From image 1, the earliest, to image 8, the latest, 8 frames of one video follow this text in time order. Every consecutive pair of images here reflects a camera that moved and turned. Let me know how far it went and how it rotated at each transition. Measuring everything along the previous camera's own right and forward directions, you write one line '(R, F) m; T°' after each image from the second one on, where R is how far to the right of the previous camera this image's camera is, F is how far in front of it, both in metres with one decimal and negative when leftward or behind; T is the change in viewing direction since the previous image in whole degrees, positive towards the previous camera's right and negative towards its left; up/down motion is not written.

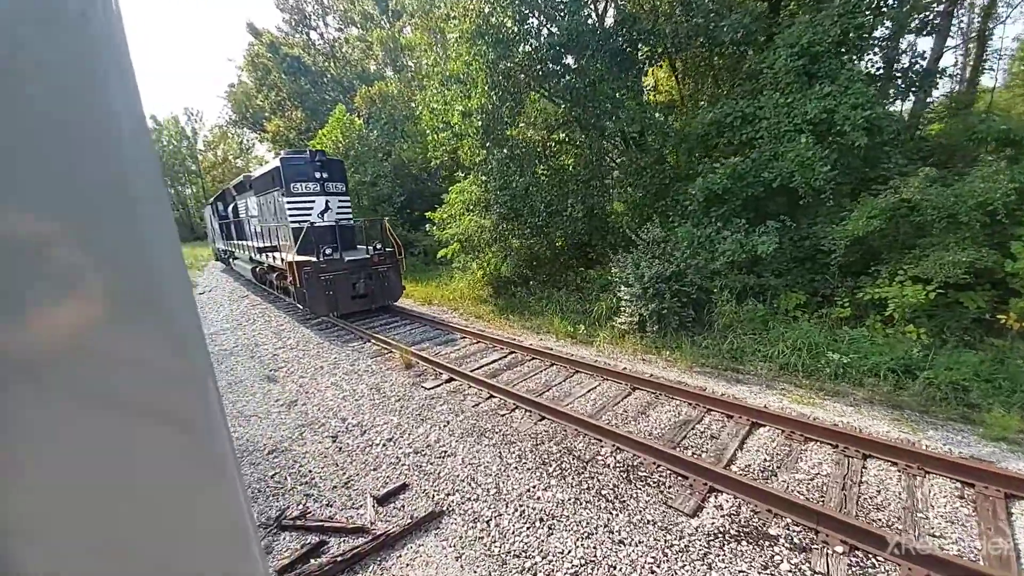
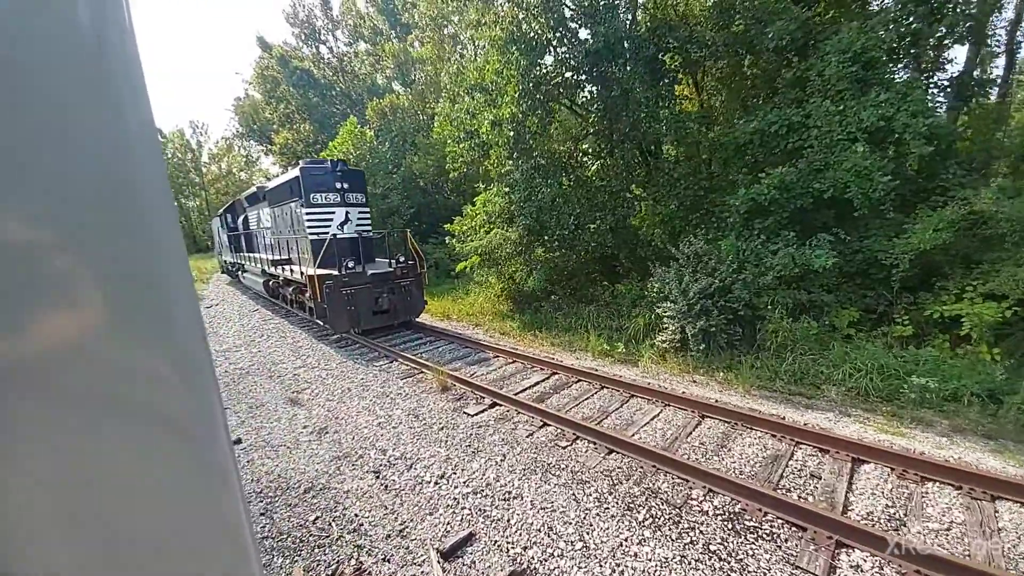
(-0.6, +0.4) m; 0°
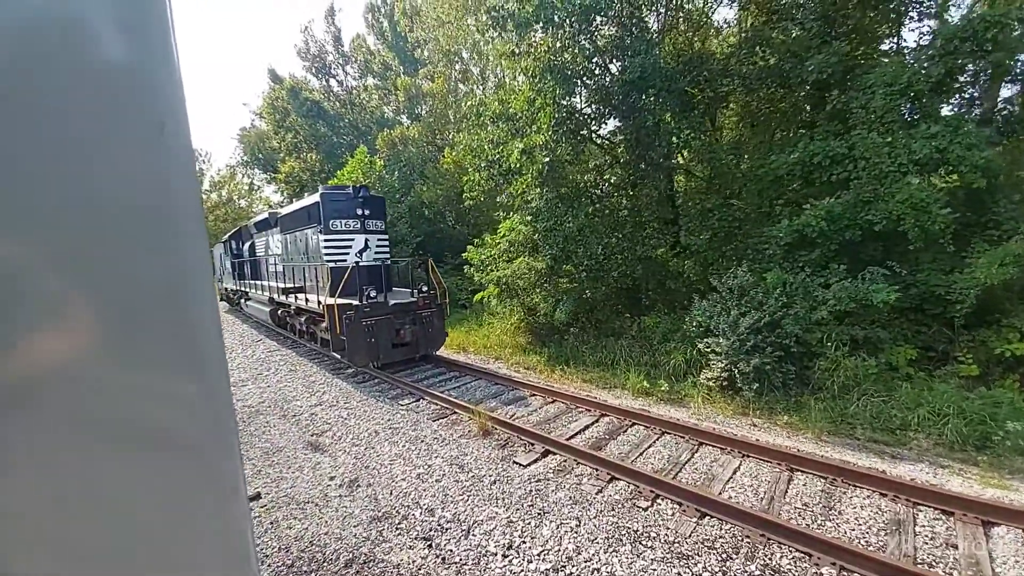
(-0.7, +0.4) m; +1°
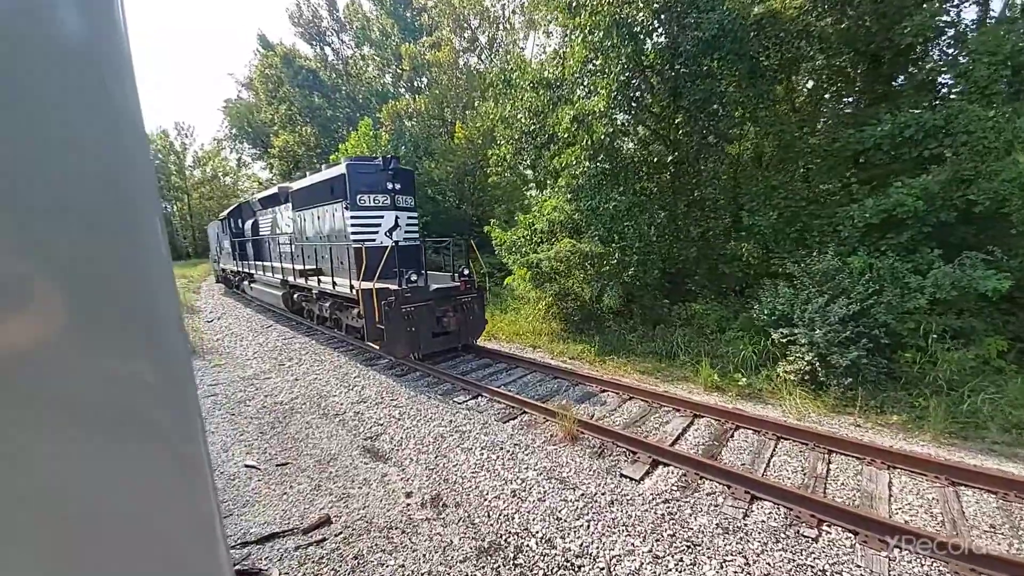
(-1.1, +0.7) m; +2°
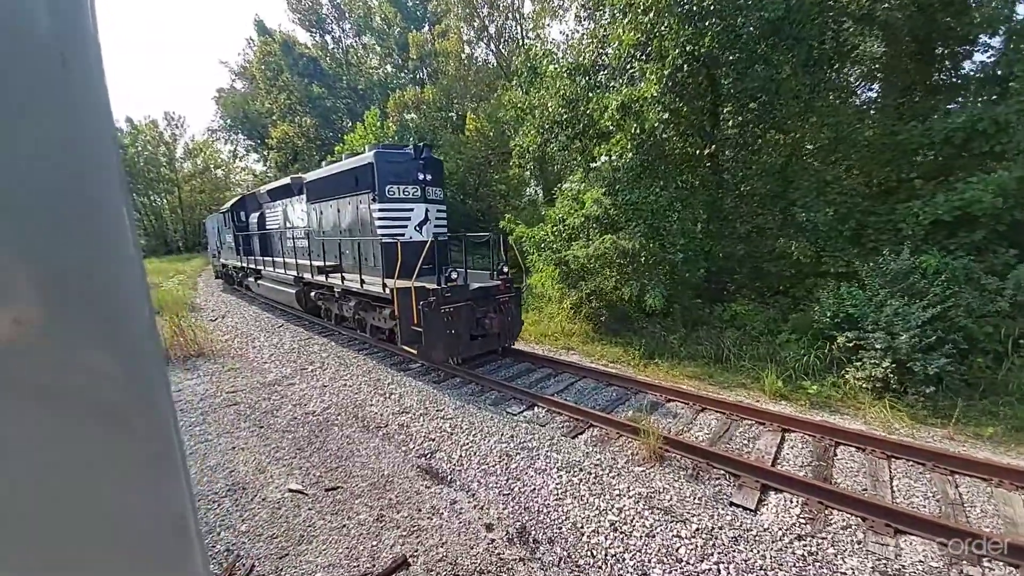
(-0.8, +0.5) m; +1°
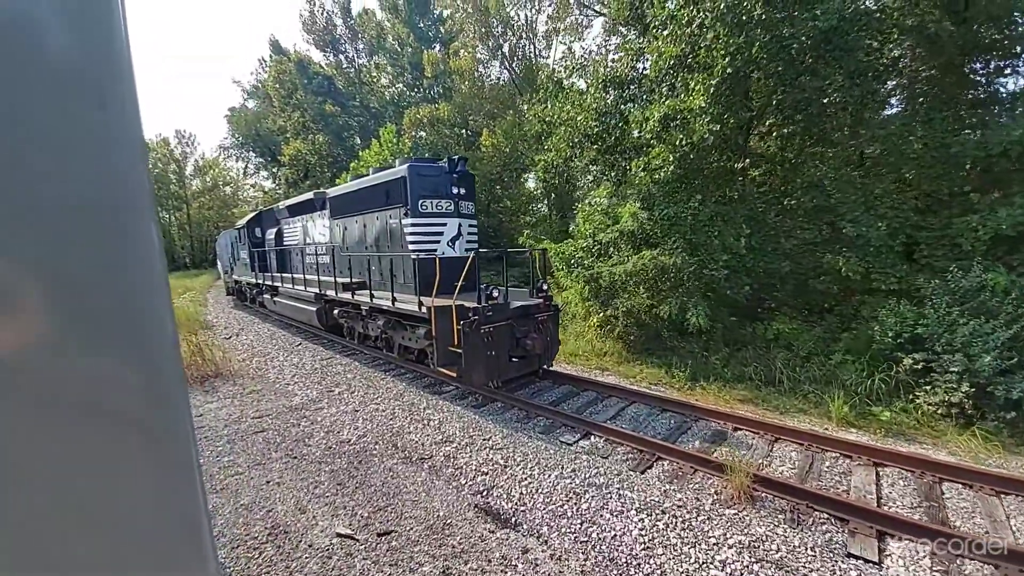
(-0.6, +0.3) m; 0°
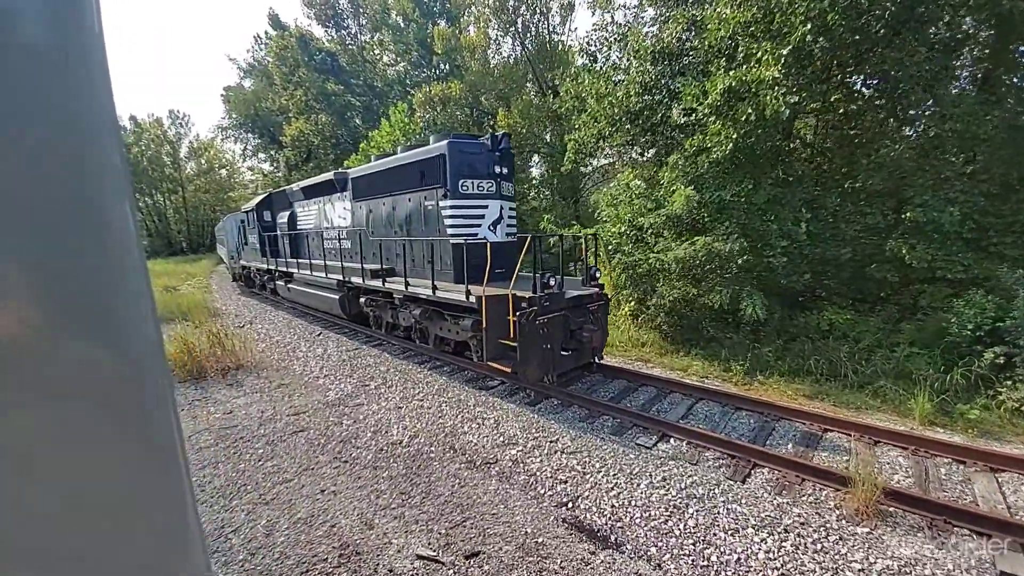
(-0.8, +0.4) m; +1°
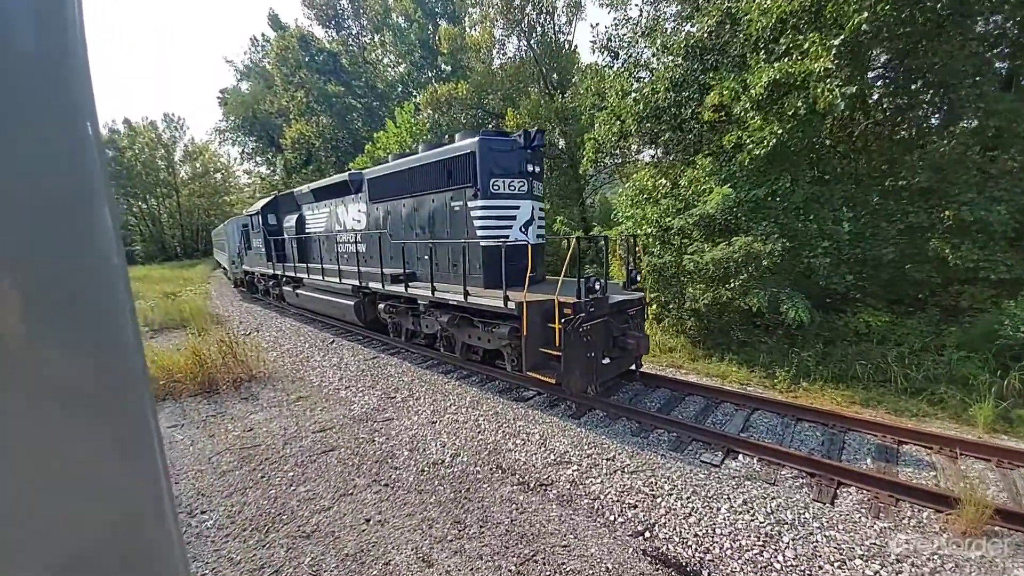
(-0.6, +0.3) m; +1°
